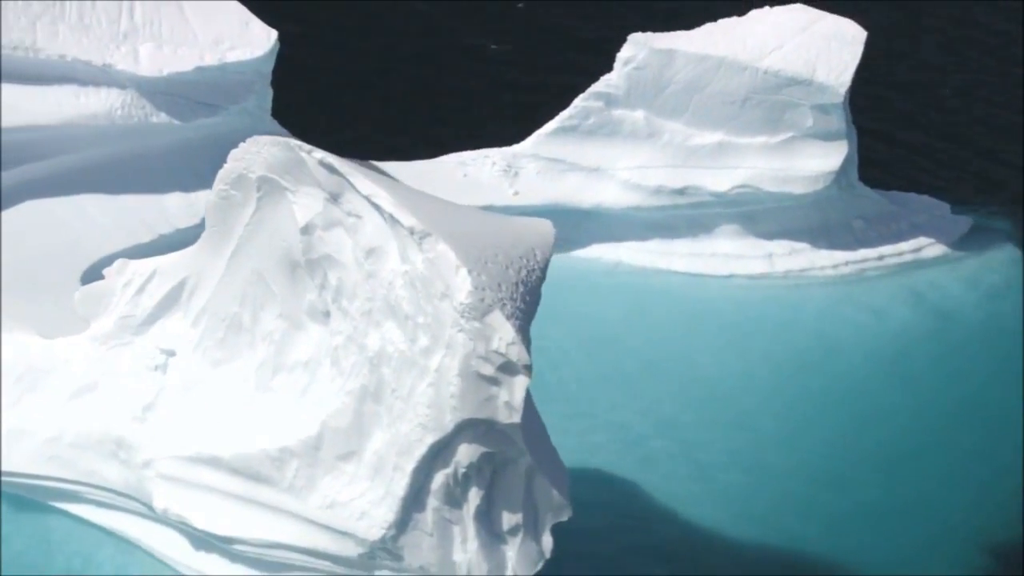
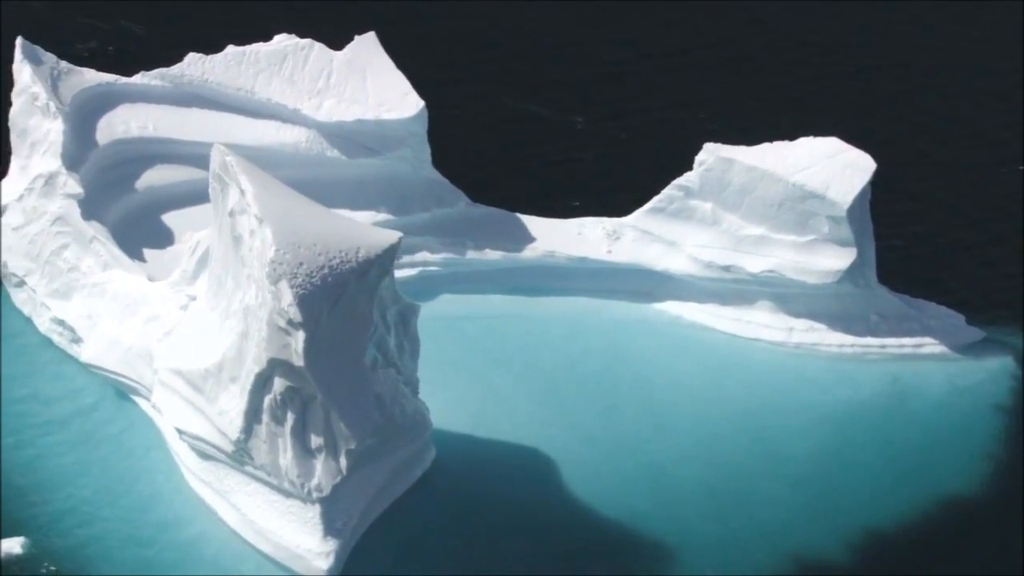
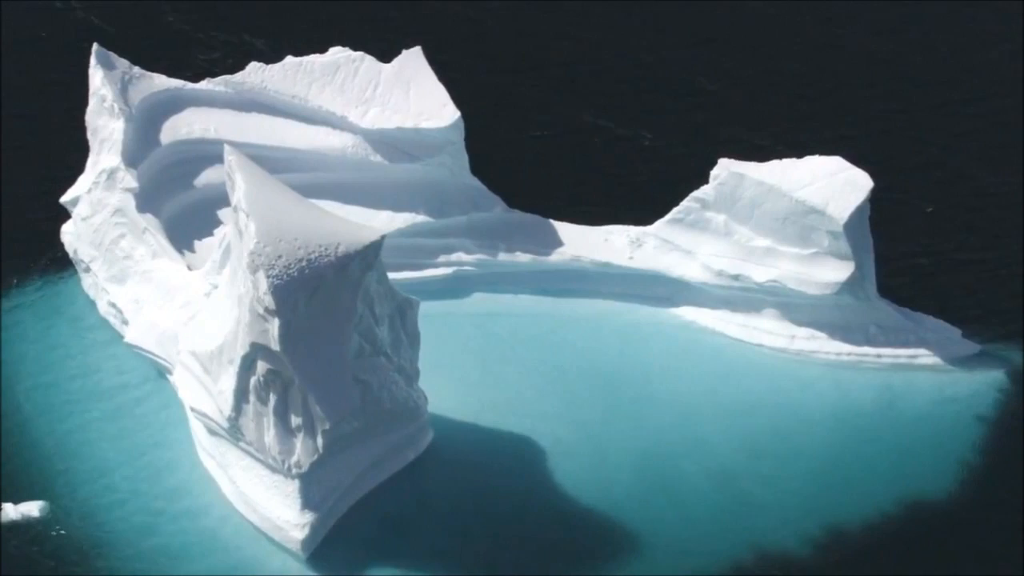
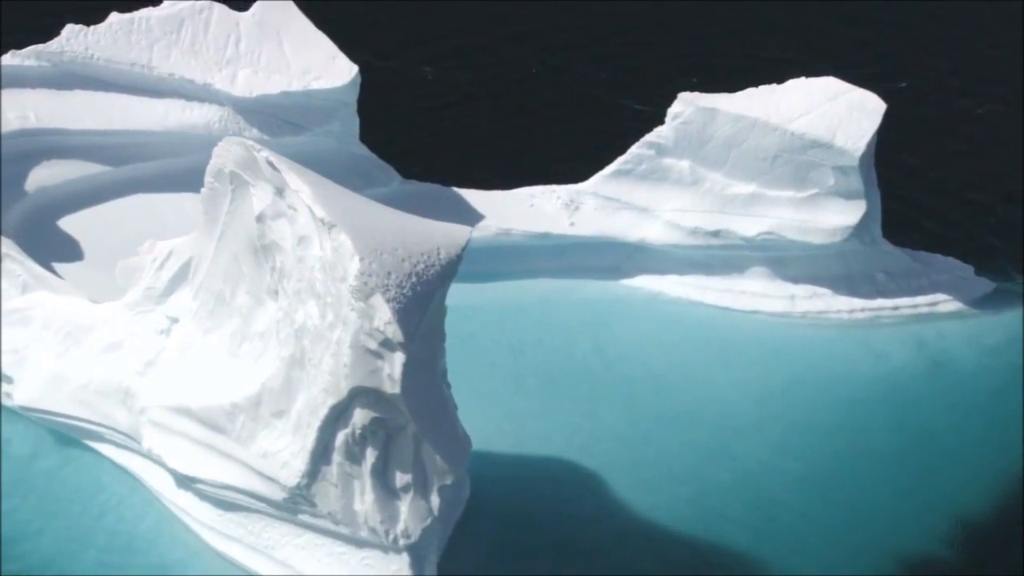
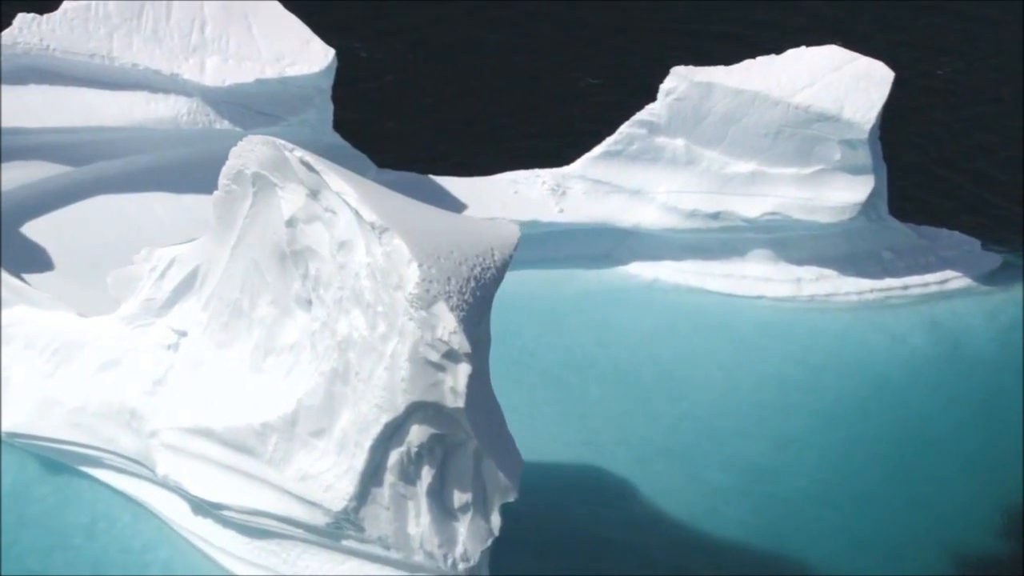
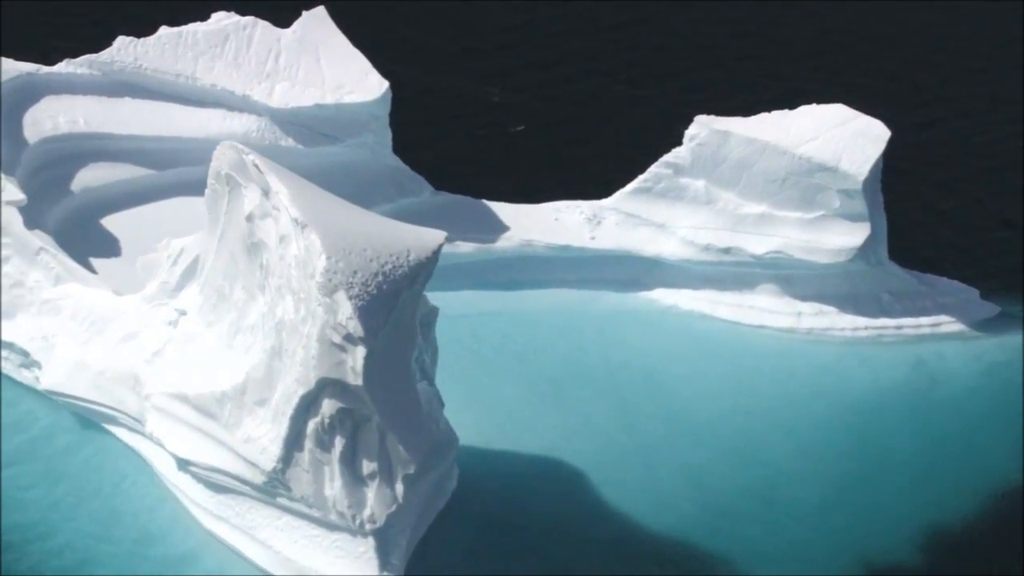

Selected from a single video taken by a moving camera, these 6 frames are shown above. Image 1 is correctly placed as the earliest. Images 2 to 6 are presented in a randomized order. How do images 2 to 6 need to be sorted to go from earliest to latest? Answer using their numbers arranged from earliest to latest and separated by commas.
5, 4, 6, 2, 3
